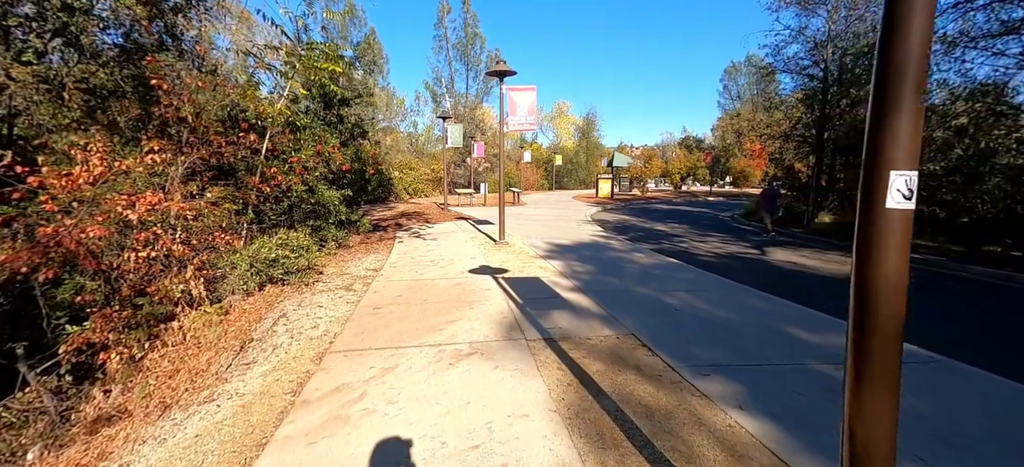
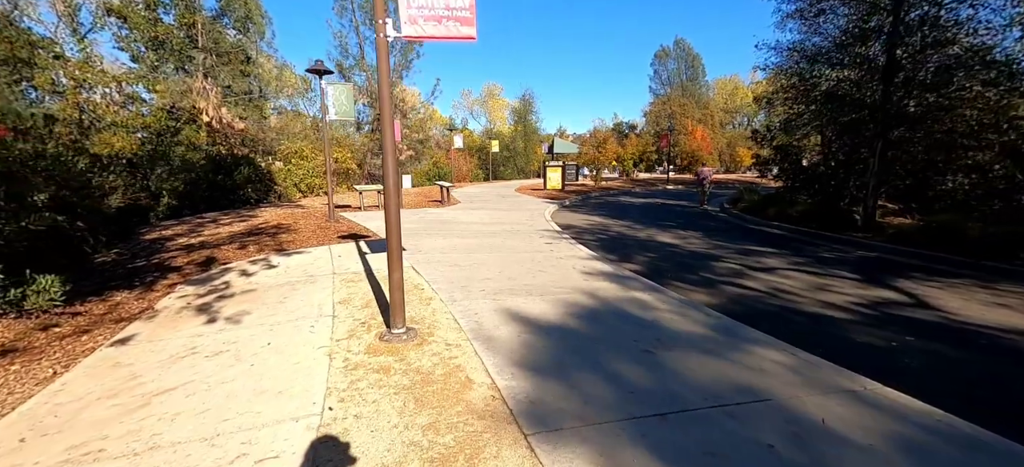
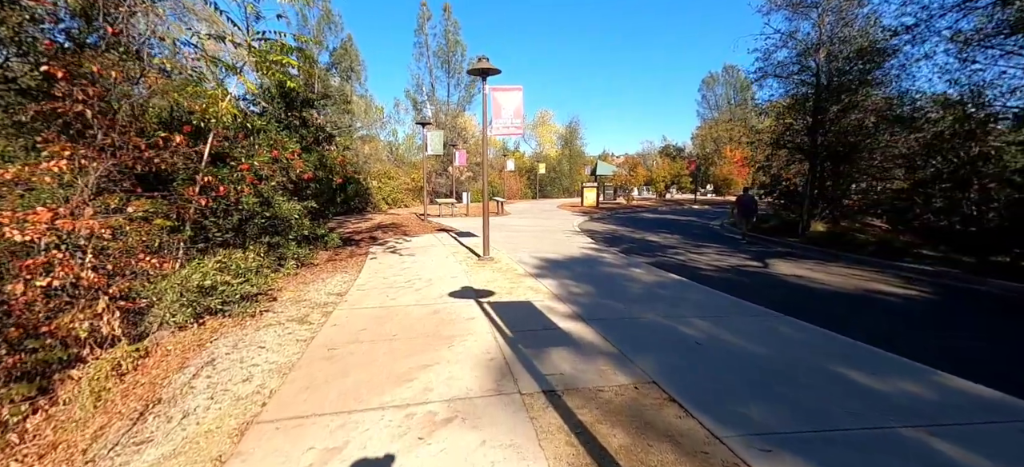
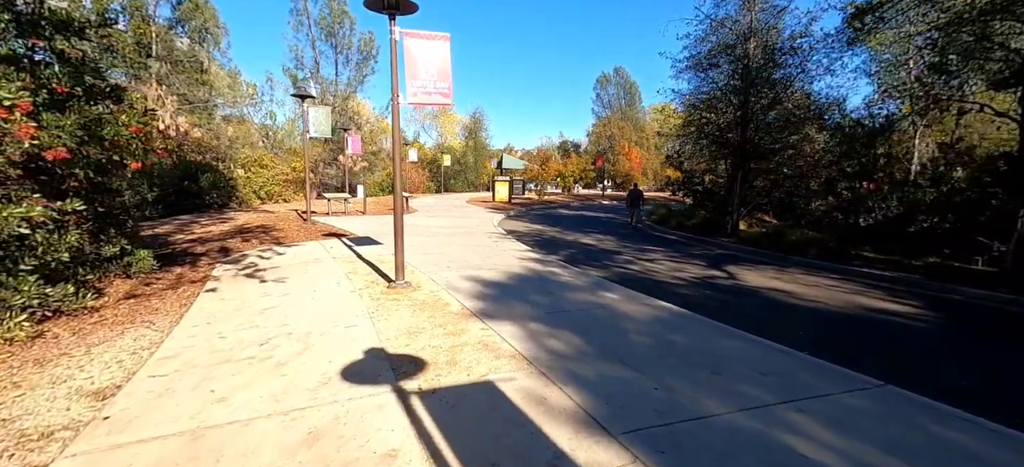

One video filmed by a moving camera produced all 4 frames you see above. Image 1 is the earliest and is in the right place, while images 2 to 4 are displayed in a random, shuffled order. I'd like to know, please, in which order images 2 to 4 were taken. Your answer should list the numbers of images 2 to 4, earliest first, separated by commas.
3, 4, 2
